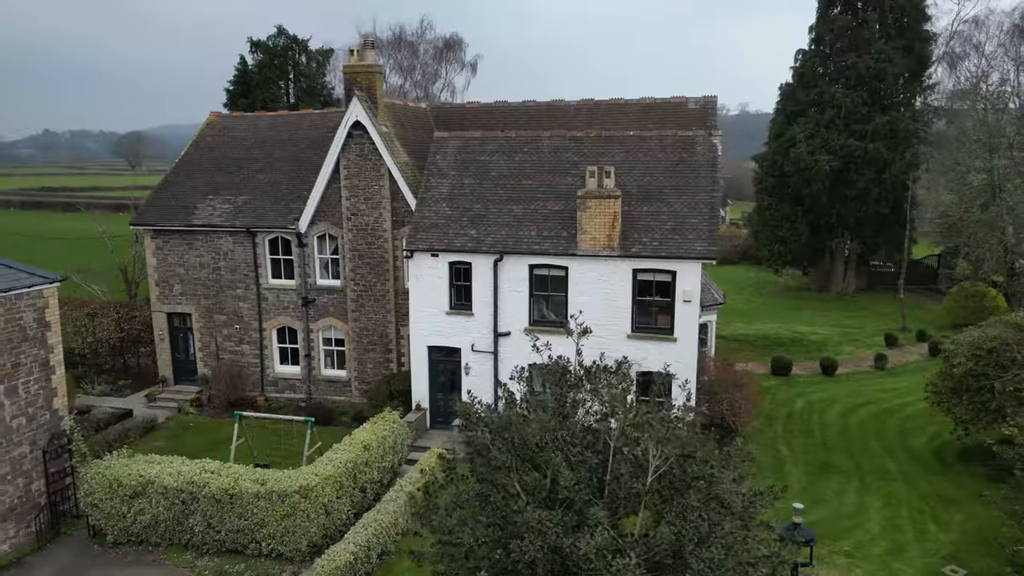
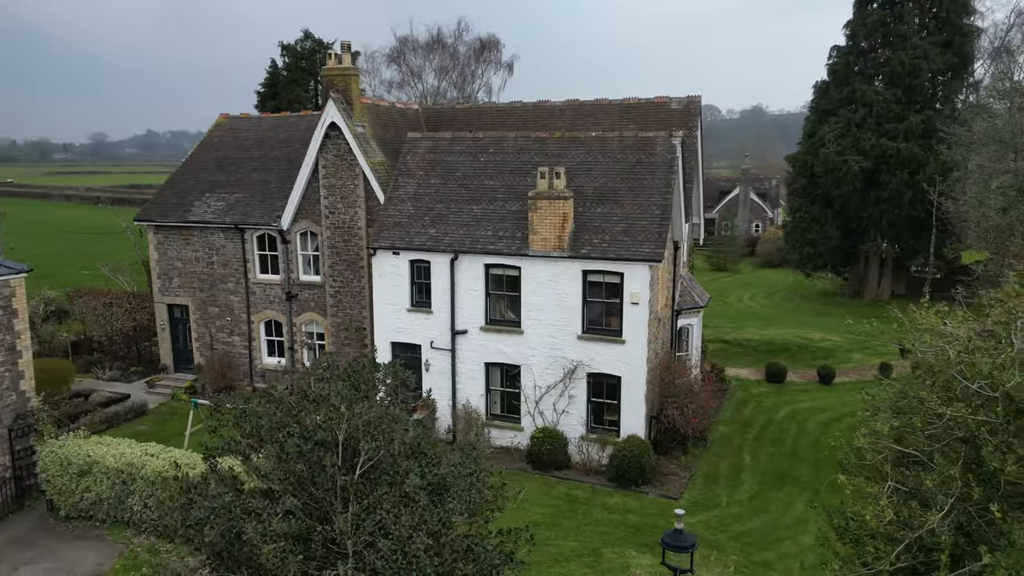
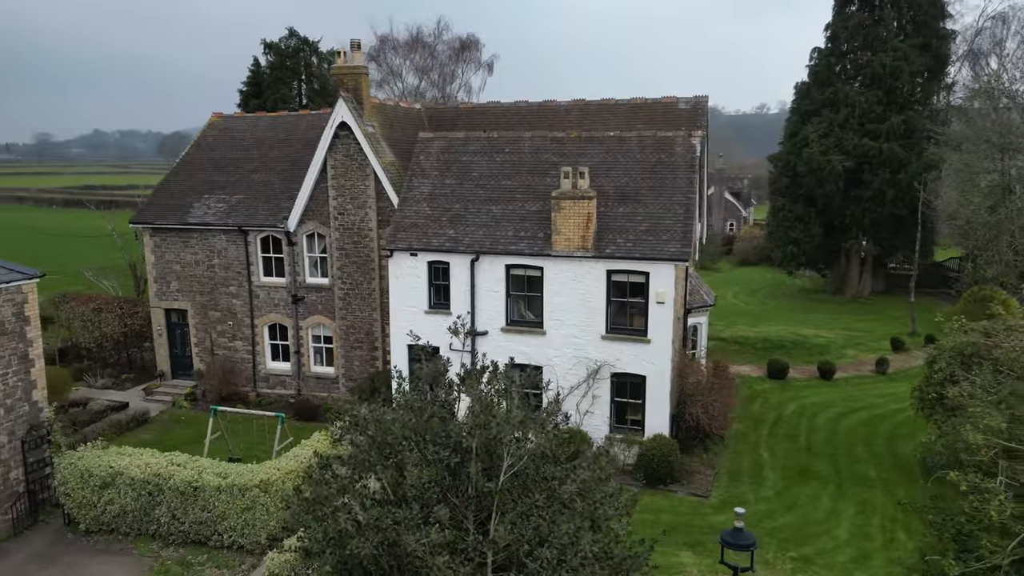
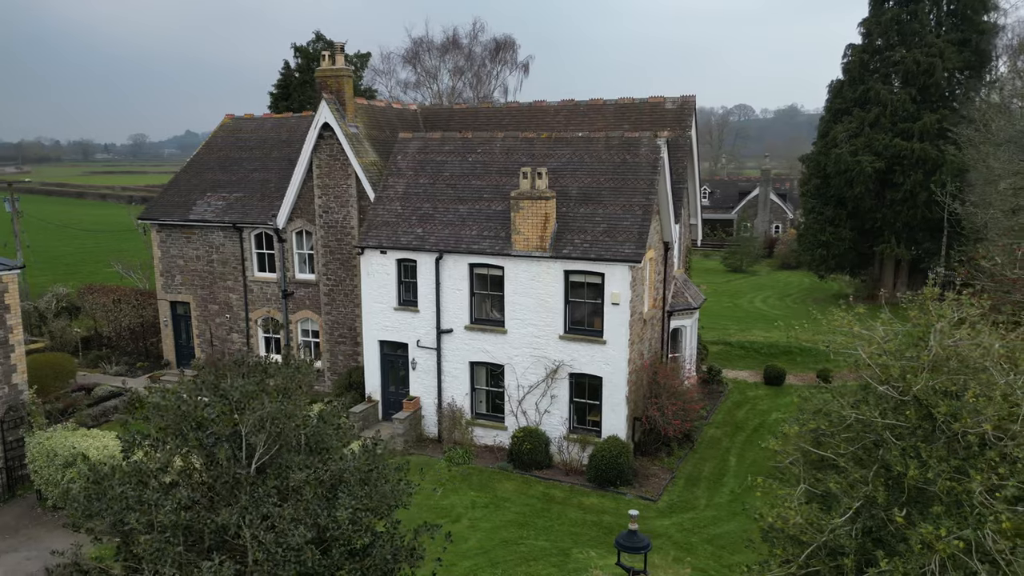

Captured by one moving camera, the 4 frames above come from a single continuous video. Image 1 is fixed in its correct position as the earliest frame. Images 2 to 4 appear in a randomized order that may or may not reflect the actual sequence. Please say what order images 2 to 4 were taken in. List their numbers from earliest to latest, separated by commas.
3, 2, 4
